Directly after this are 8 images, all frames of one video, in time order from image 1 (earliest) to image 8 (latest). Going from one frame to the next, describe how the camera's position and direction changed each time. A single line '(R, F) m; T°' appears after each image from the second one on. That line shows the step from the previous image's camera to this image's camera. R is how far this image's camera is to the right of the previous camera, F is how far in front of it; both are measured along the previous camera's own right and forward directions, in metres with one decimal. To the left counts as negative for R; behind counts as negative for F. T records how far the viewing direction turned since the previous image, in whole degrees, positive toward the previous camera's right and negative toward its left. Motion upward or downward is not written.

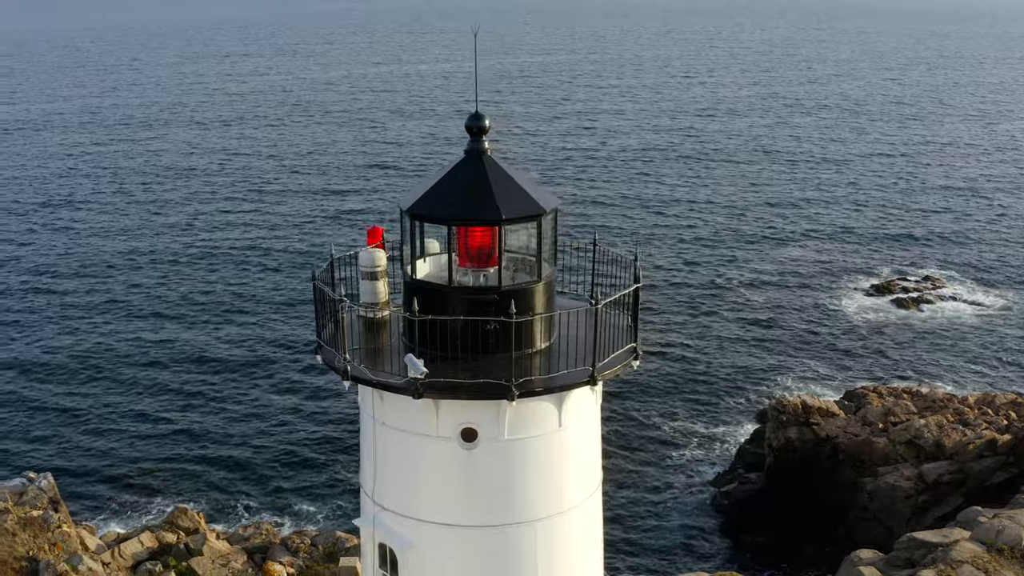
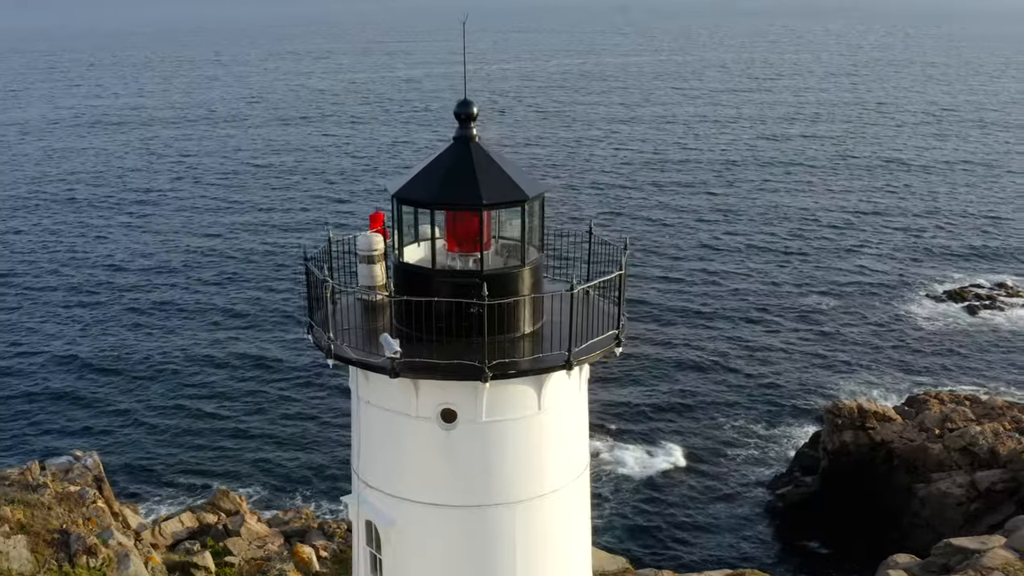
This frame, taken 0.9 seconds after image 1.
(+1.3, -0.2) m; -4°
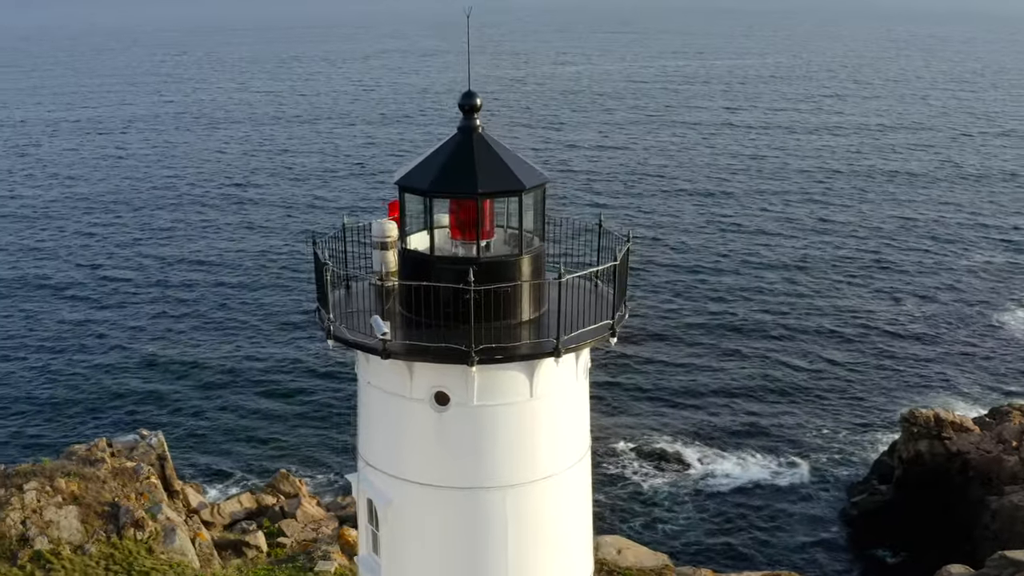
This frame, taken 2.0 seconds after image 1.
(+1.5, -0.3) m; -5°
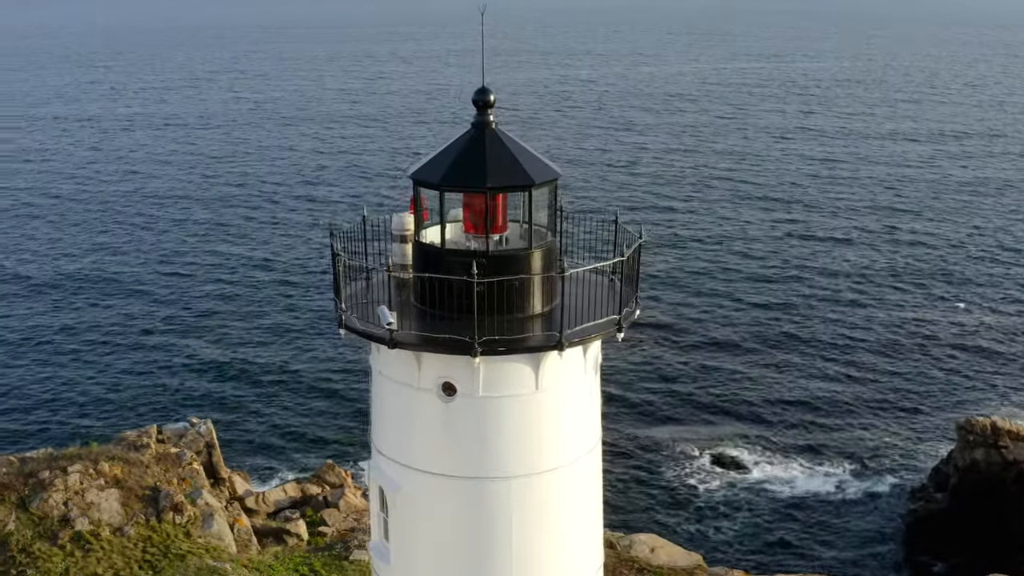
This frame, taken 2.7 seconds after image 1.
(+0.9, -0.2) m; -3°
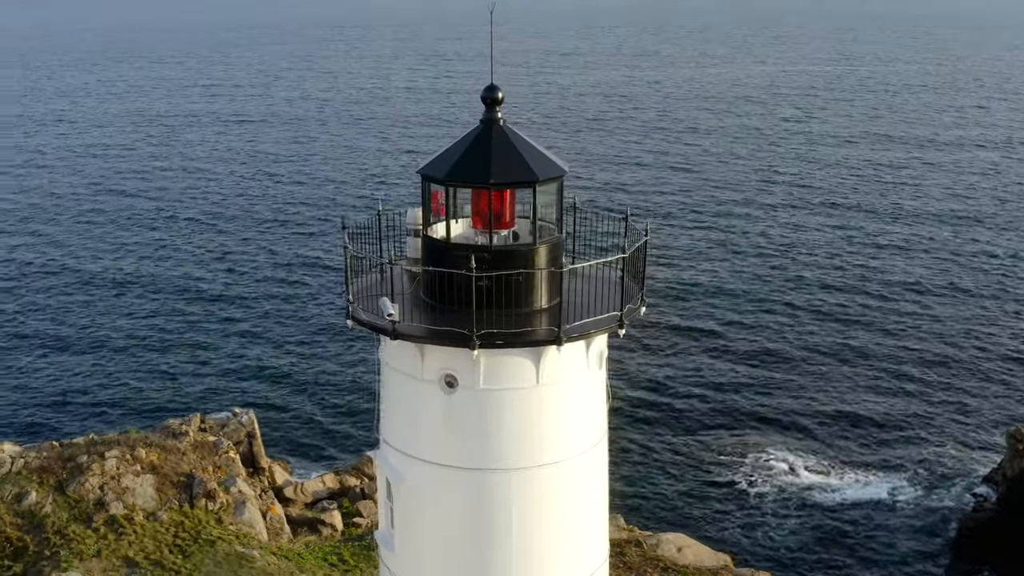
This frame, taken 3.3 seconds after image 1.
(+0.9, -0.2) m; -3°
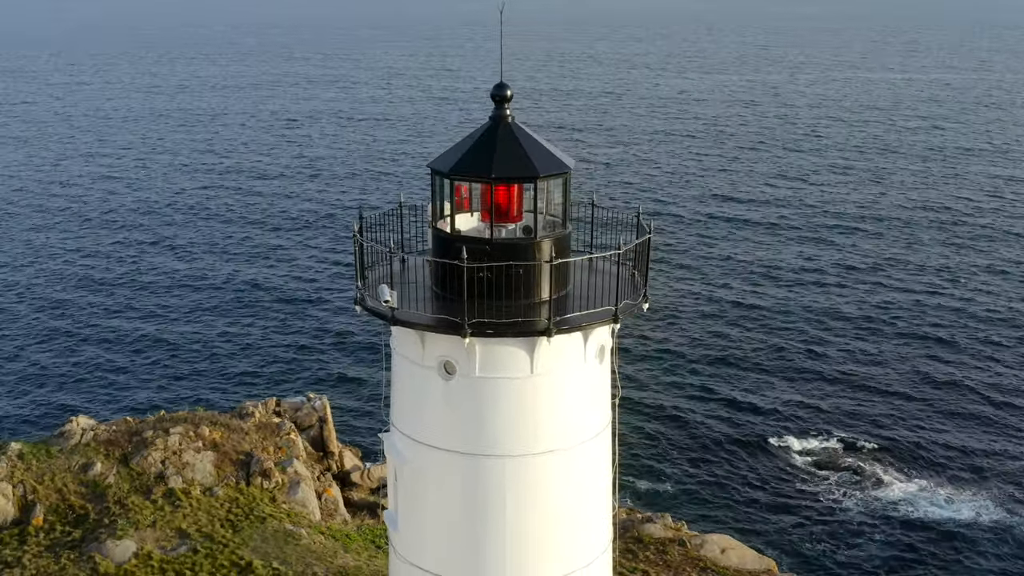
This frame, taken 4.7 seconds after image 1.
(+1.8, -0.4) m; -6°
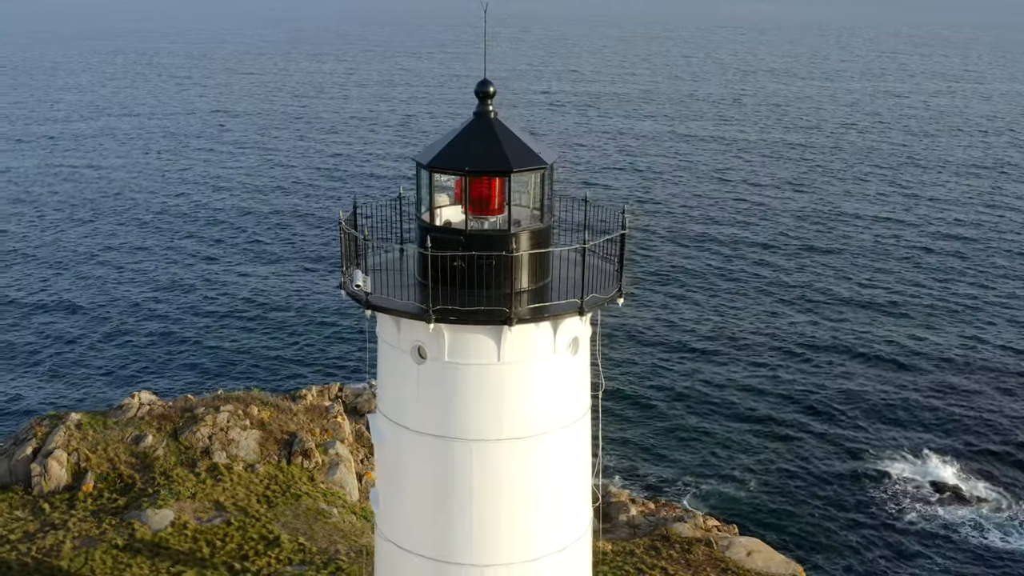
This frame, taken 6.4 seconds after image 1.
(+2.3, -0.5) m; -6°
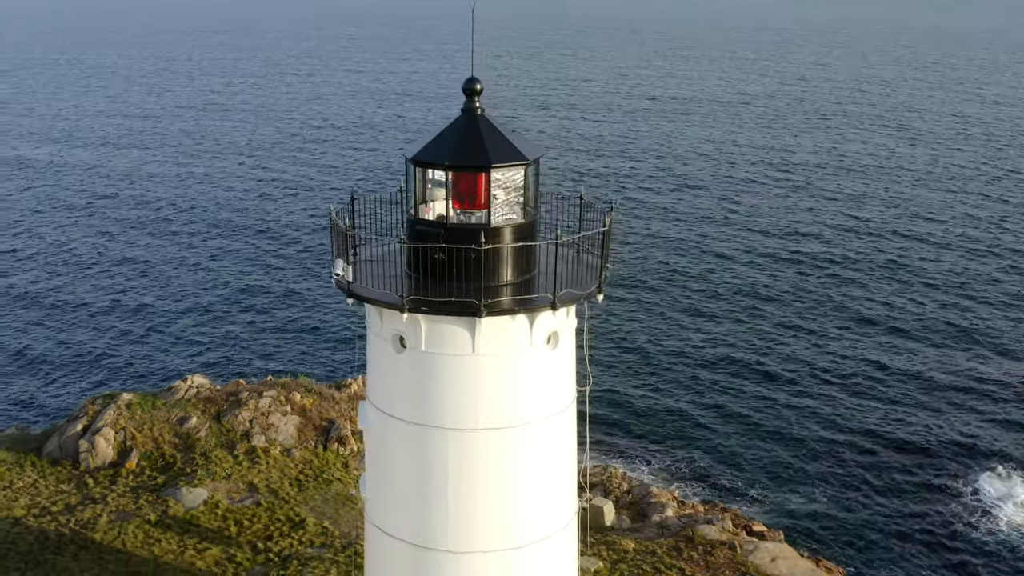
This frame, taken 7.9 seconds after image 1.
(+2.0, -0.3) m; -6°
